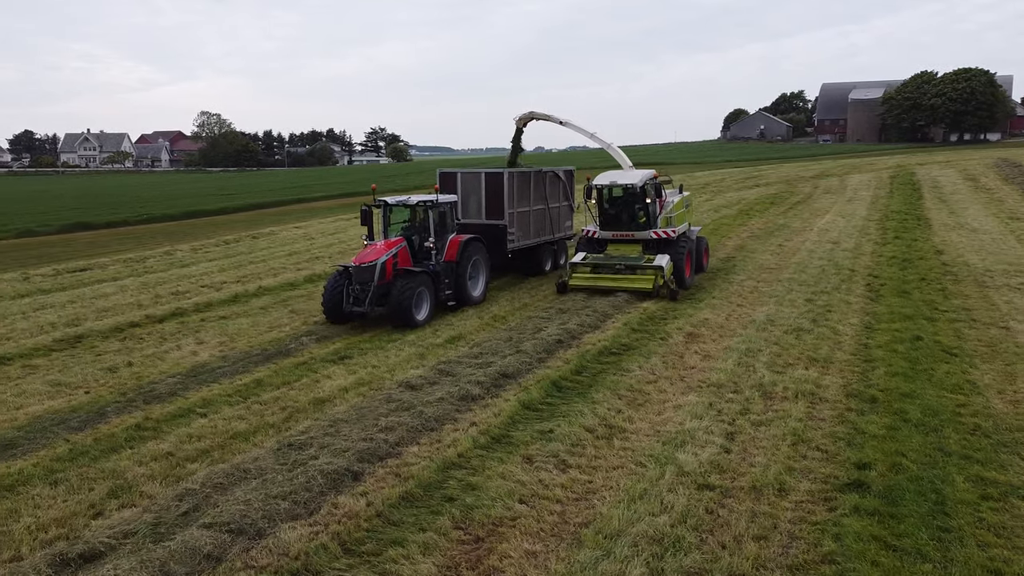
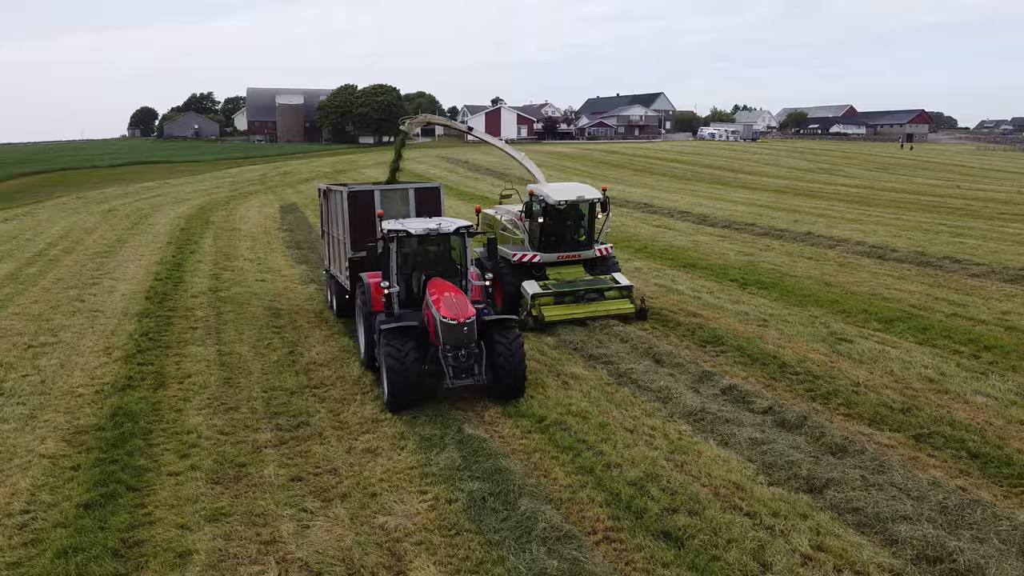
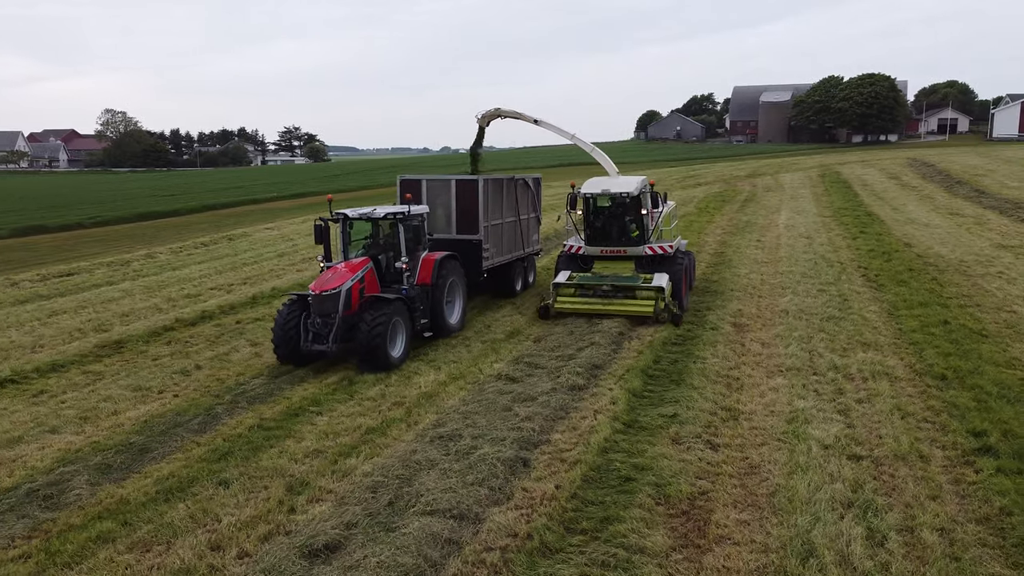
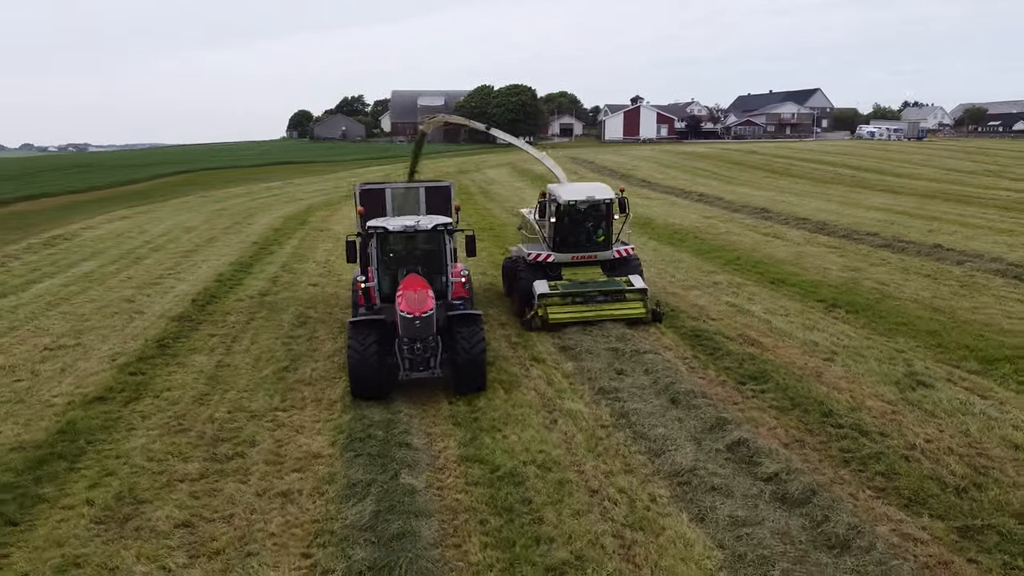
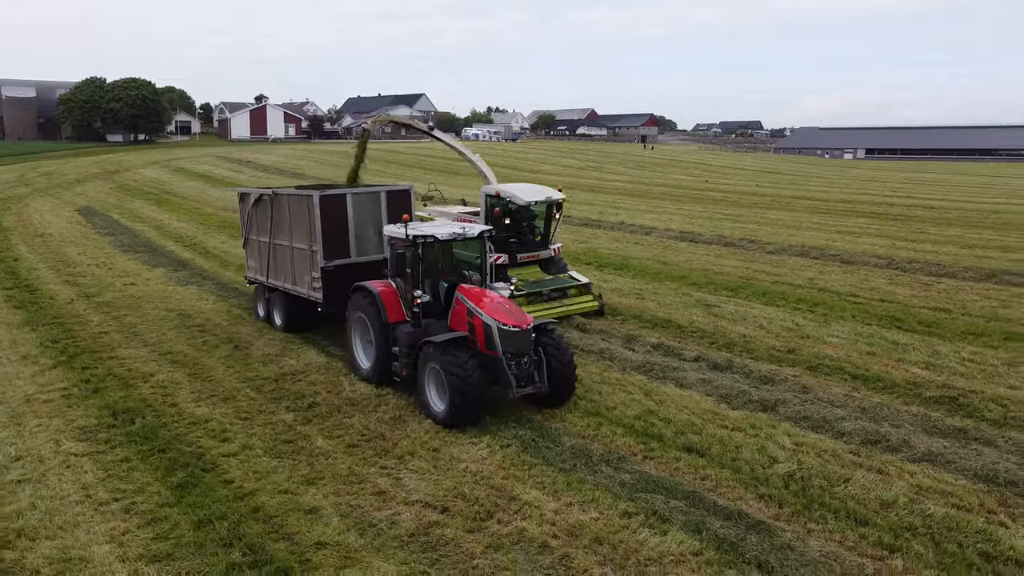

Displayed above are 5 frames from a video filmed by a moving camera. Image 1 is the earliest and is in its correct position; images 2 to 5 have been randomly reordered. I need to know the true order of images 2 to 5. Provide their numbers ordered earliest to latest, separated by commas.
3, 4, 2, 5
